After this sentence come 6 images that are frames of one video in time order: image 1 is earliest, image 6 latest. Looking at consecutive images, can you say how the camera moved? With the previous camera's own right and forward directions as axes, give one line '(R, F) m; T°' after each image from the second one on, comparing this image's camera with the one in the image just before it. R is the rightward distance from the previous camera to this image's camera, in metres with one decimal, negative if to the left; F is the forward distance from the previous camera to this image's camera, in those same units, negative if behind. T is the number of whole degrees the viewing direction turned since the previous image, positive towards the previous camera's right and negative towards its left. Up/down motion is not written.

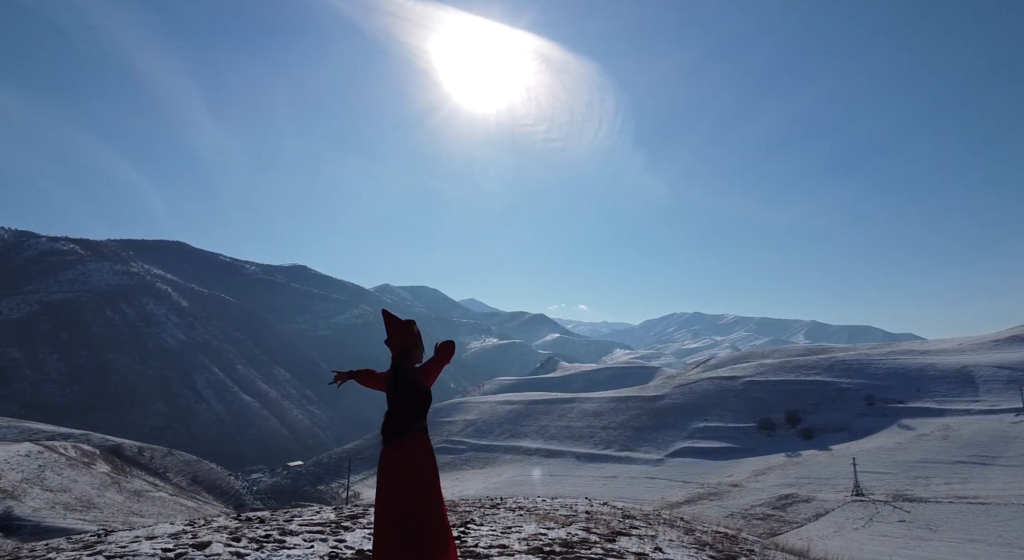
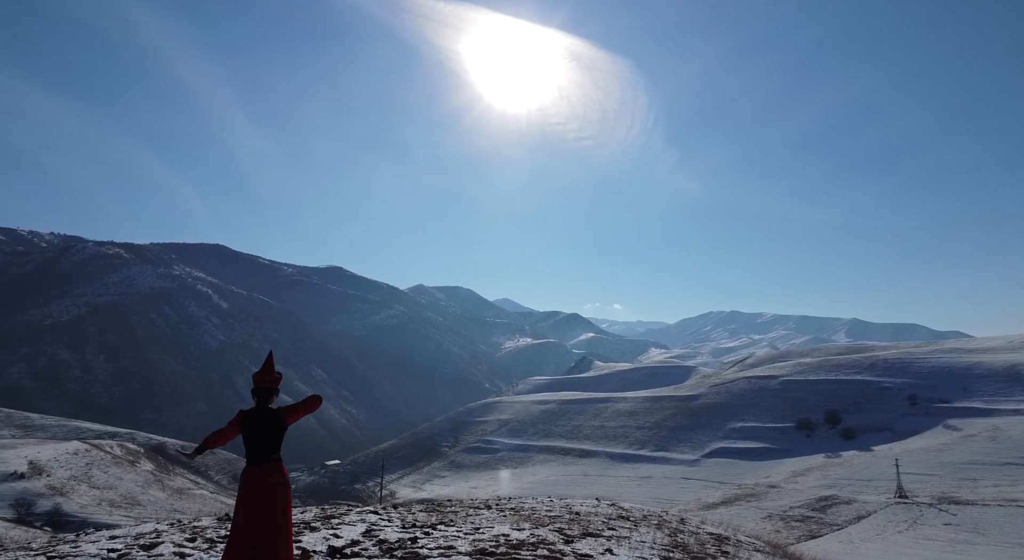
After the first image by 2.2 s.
(+1.1, +0.1) m; -3°
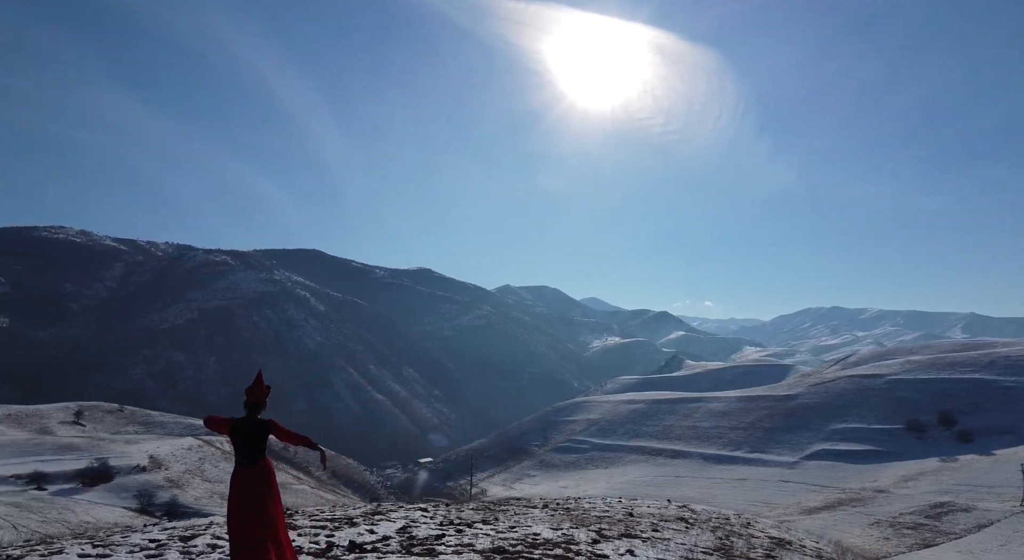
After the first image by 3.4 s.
(+0.8, +0.1) m; -7°
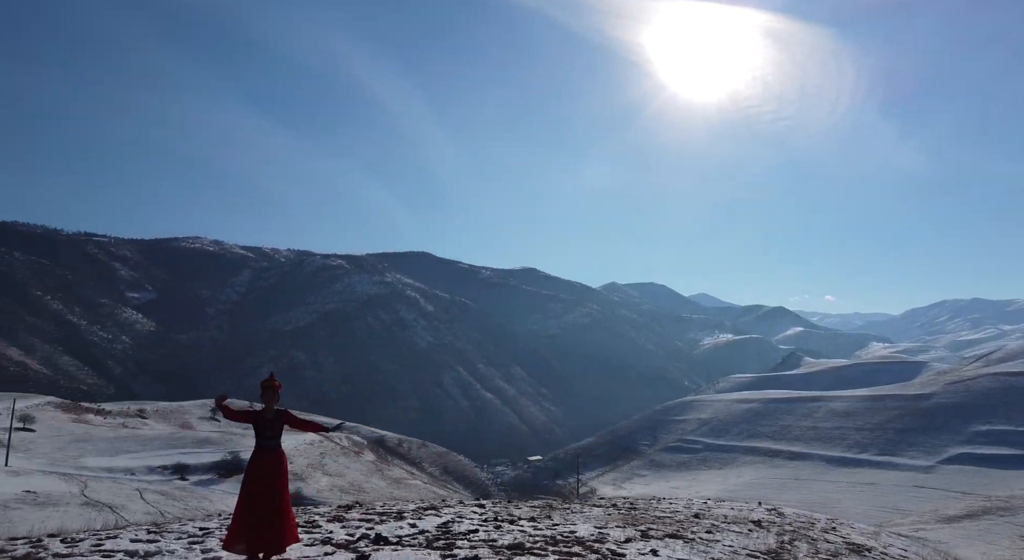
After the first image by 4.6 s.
(+1.0, +0.1) m; -9°
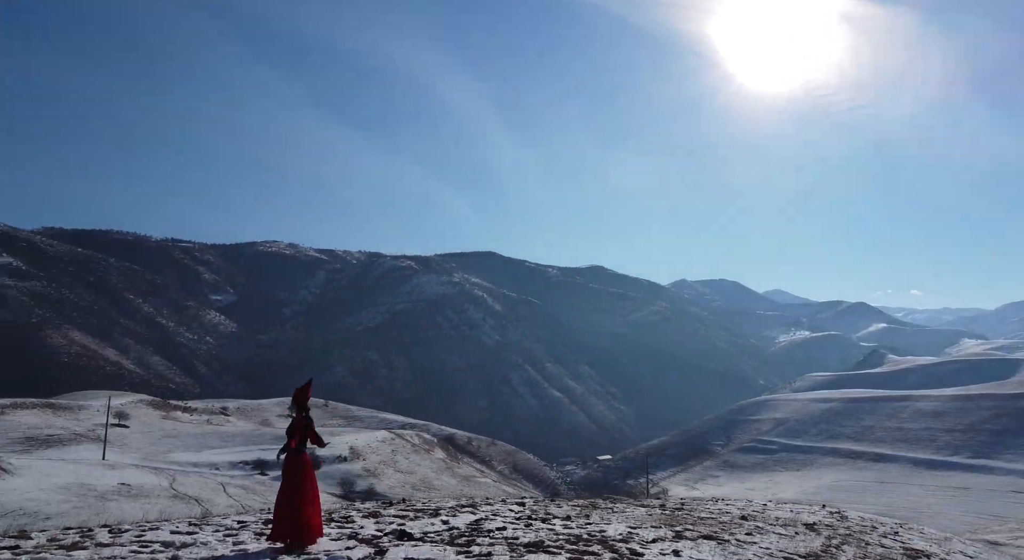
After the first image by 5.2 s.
(+0.6, 0.0) m; -6°
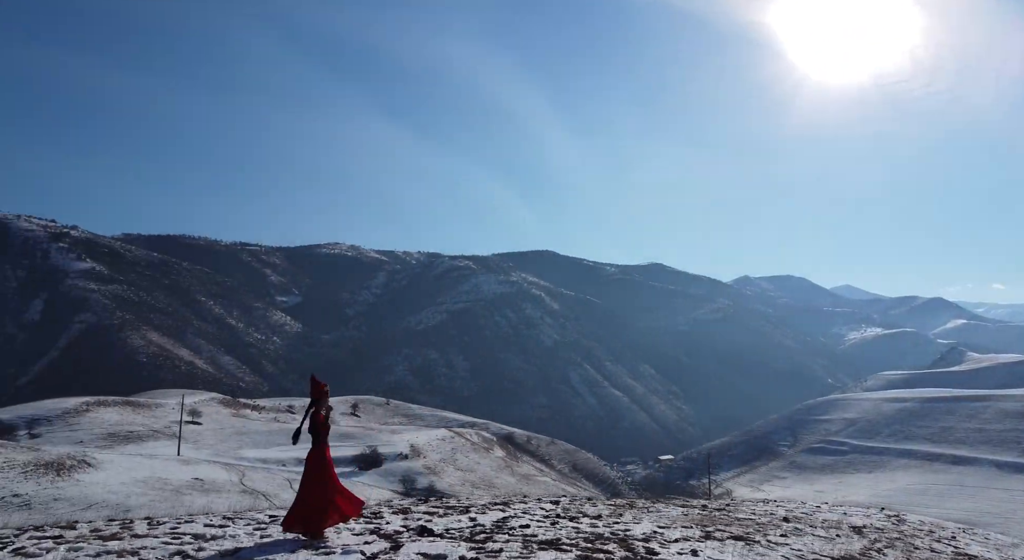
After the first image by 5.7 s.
(+0.5, 0.0) m; -5°
